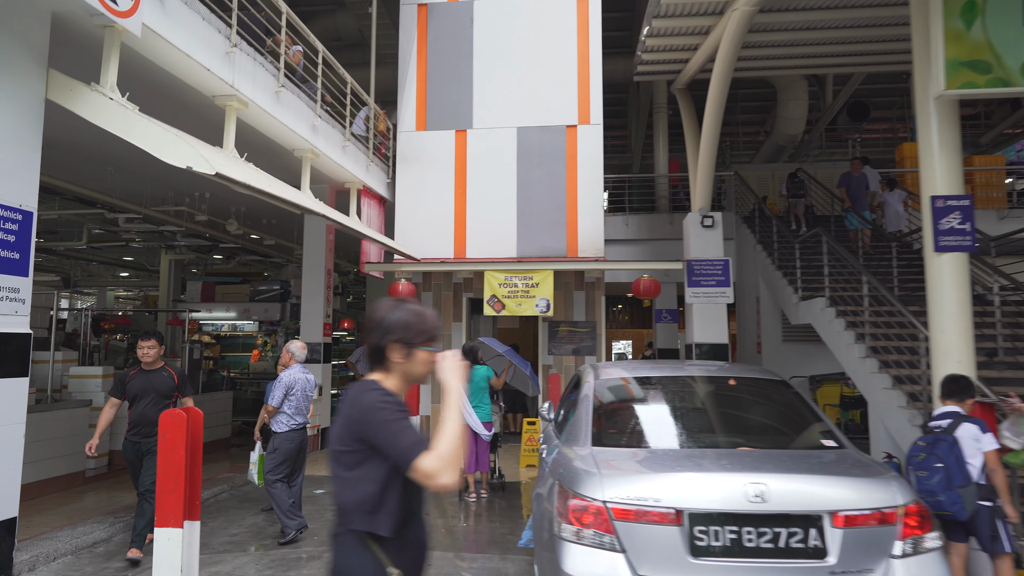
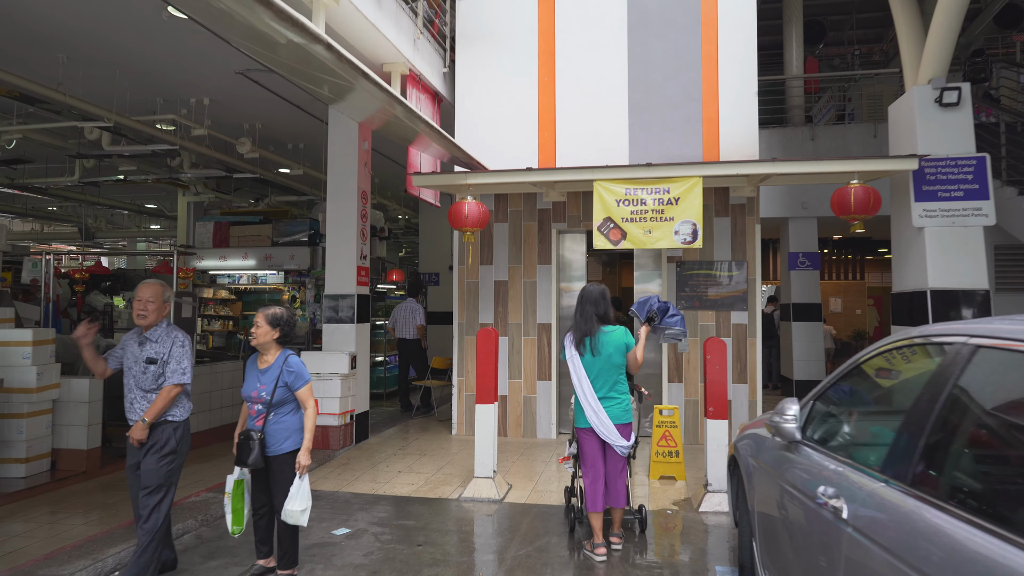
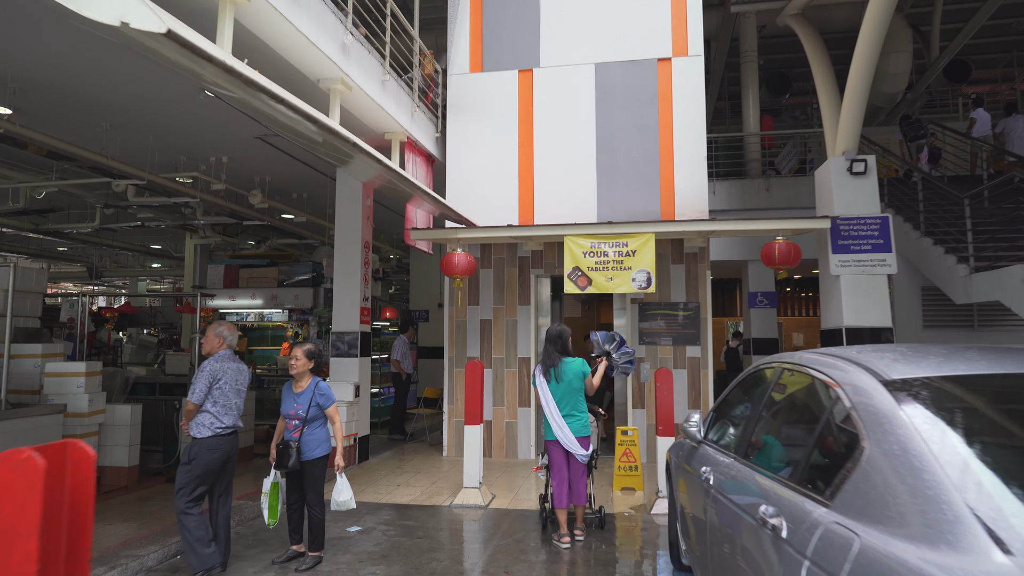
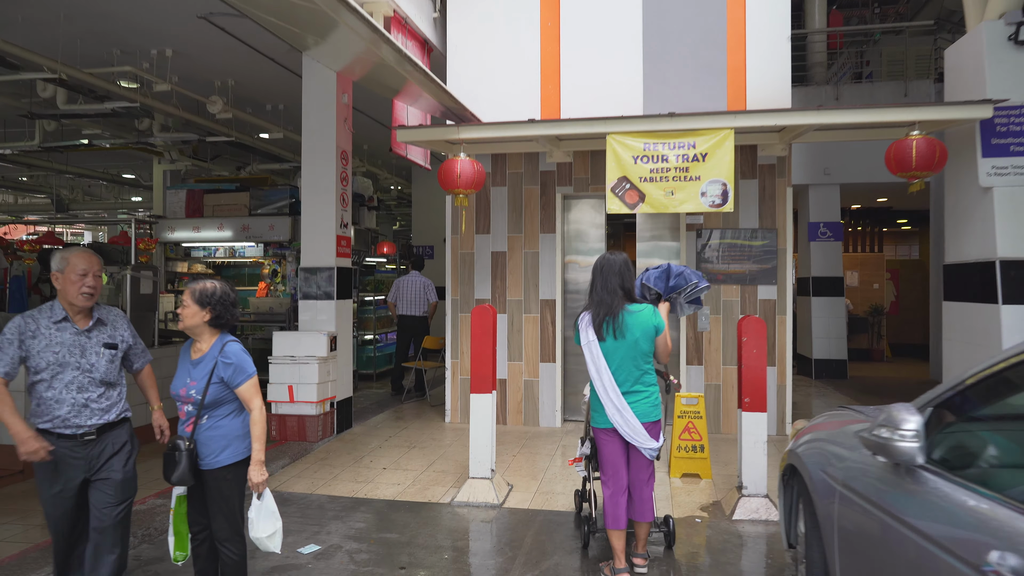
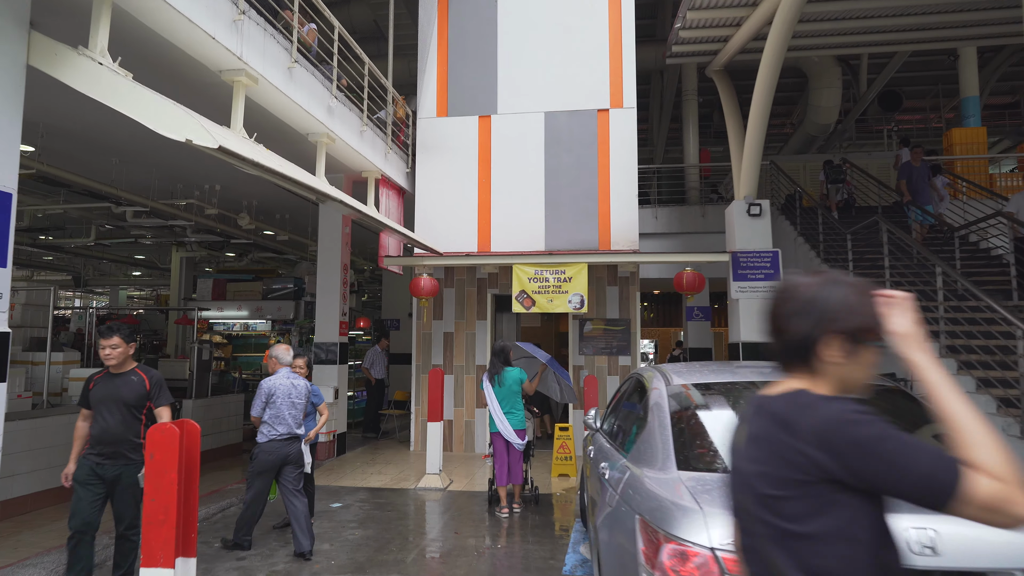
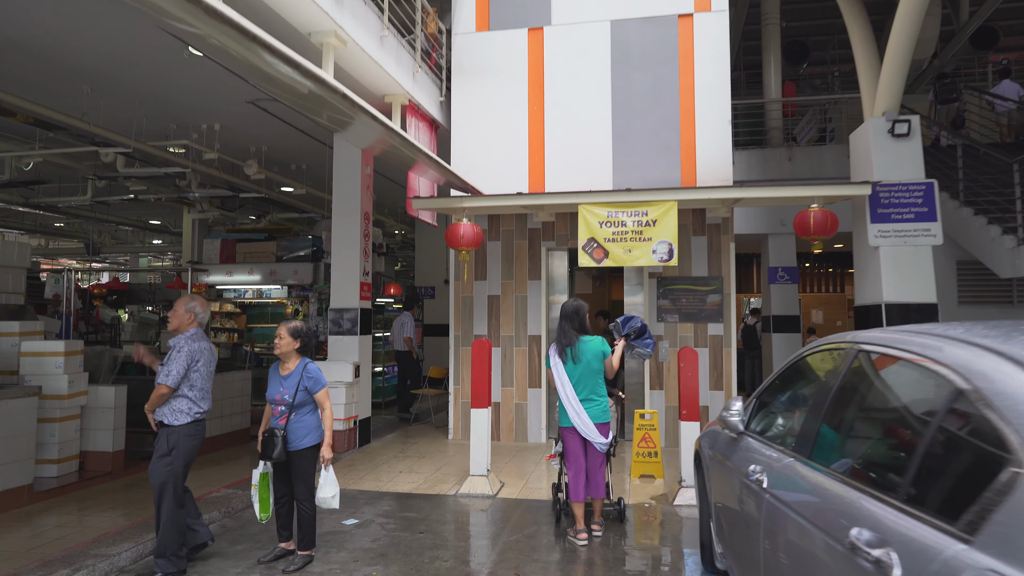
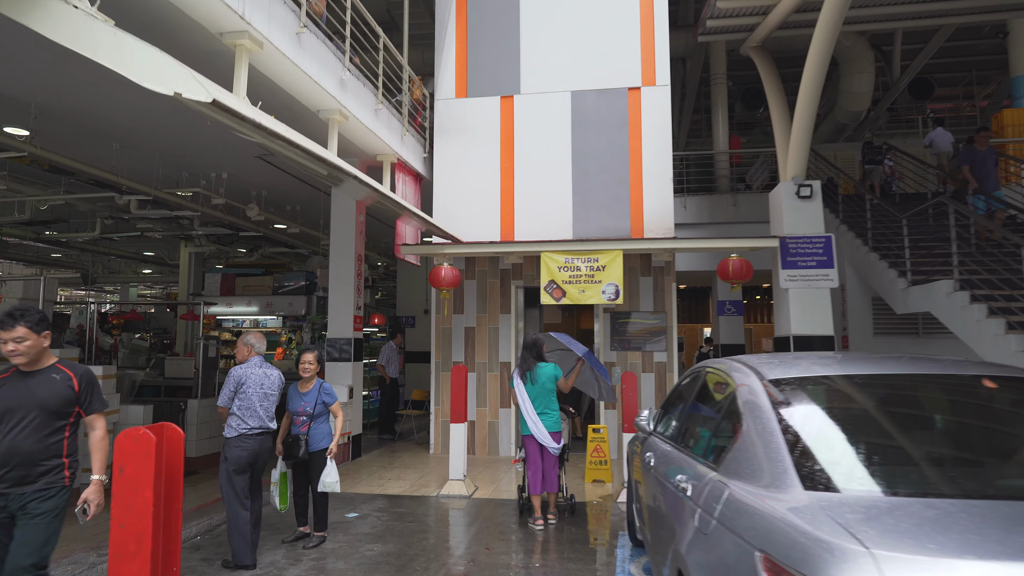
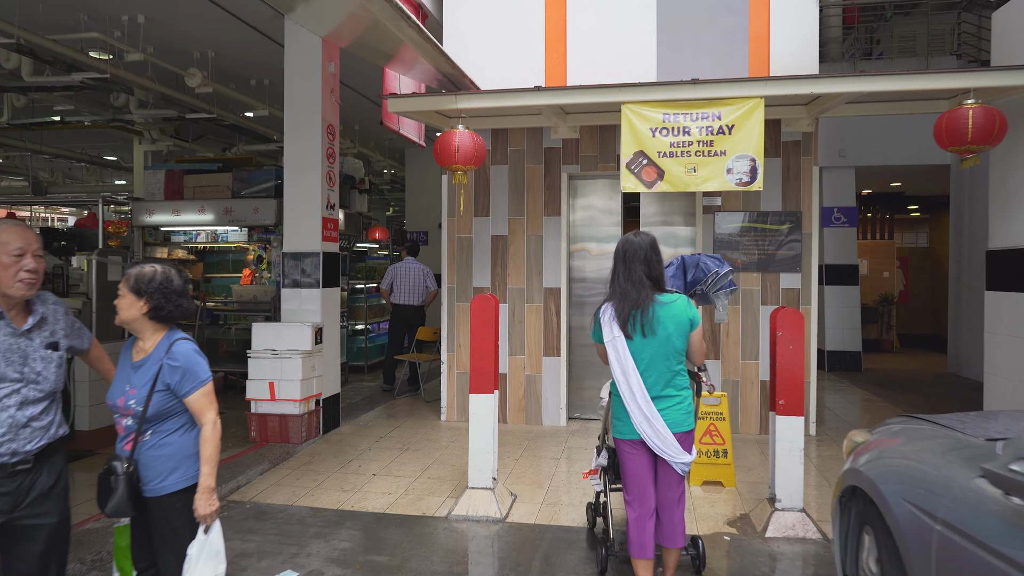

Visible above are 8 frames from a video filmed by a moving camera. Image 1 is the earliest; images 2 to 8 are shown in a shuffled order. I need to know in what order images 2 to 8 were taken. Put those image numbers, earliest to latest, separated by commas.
5, 7, 3, 6, 2, 4, 8
